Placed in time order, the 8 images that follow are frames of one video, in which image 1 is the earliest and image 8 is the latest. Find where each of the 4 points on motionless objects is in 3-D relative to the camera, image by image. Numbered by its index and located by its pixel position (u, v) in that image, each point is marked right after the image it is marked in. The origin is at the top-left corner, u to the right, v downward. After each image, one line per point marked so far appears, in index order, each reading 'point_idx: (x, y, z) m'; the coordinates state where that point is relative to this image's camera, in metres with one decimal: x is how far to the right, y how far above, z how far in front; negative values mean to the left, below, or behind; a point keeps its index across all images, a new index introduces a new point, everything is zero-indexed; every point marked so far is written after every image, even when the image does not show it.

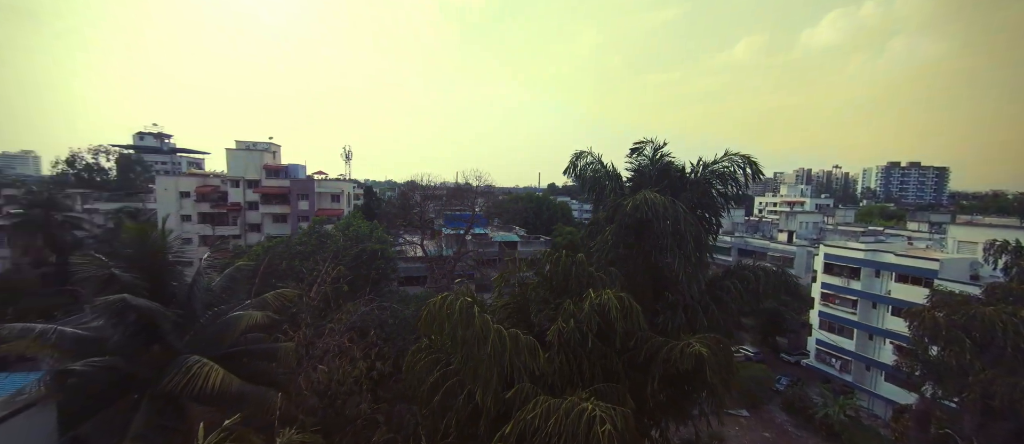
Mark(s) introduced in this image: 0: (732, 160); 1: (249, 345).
0: (+4.4, +1.3, +7.9) m
1: (-5.2, -2.4, +7.8) m
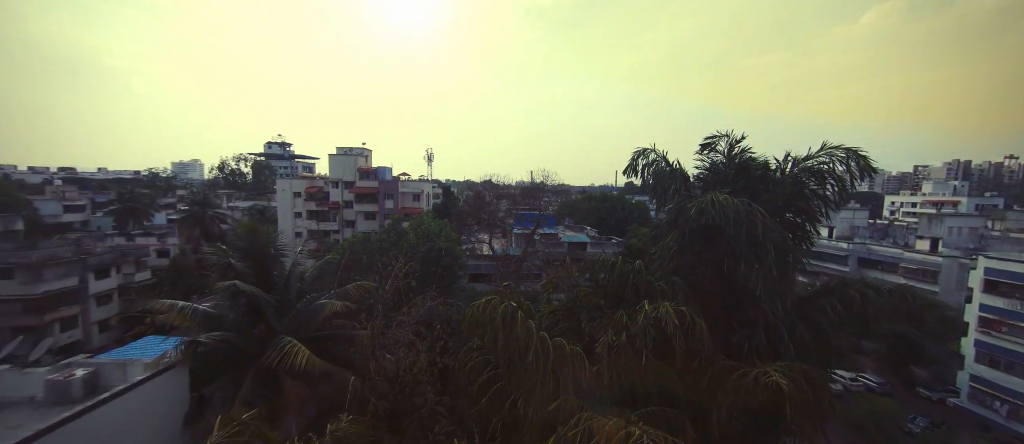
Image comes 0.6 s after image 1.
0: (+5.4, +1.1, +6.6) m
1: (-3.9, -2.4, +8.8) m
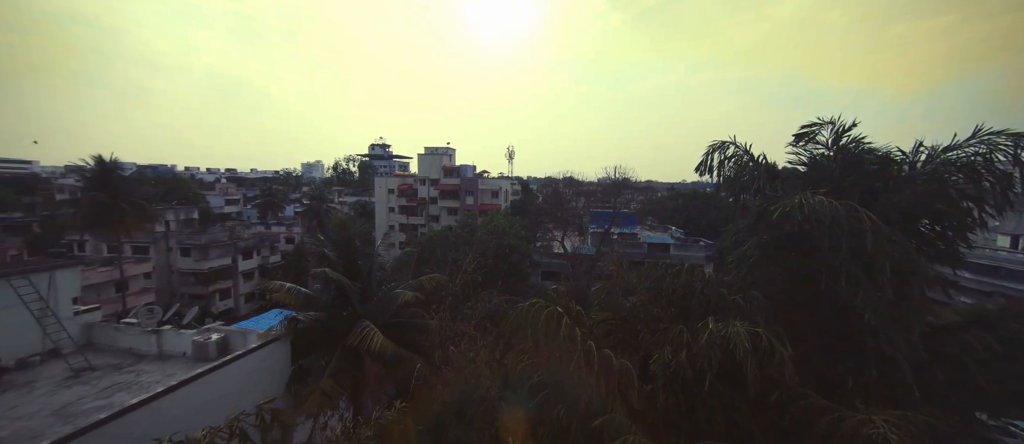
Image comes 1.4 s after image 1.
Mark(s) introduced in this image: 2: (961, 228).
0: (+6.1, +1.0, +5.0) m
1: (-2.5, -2.3, +9.5) m
2: (+6.1, -0.1, +5.4) m
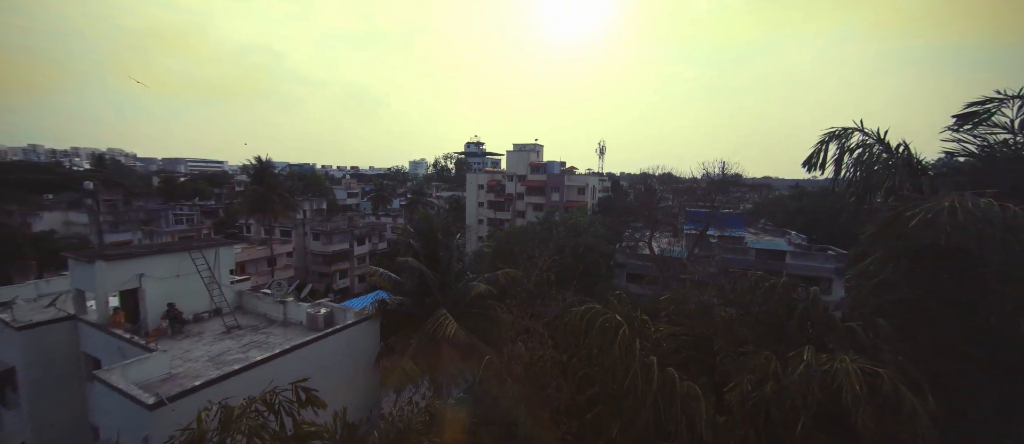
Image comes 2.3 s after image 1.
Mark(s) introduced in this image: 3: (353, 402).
0: (+6.5, +0.8, +3.0) m
1: (-0.7, -2.1, +9.7) m
2: (+6.6, -0.3, +3.4) m
3: (-3.7, -4.2, +9.3) m
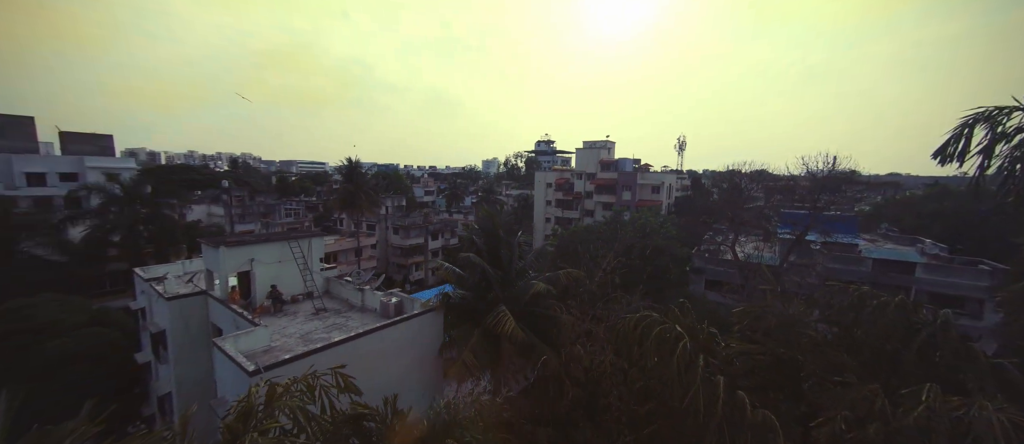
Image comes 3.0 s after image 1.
0: (+6.5, +0.8, +1.5) m
1: (+0.8, -2.1, +9.4) m
2: (+6.7, -0.3, +1.8) m
3: (-2.3, -4.0, +9.6) m
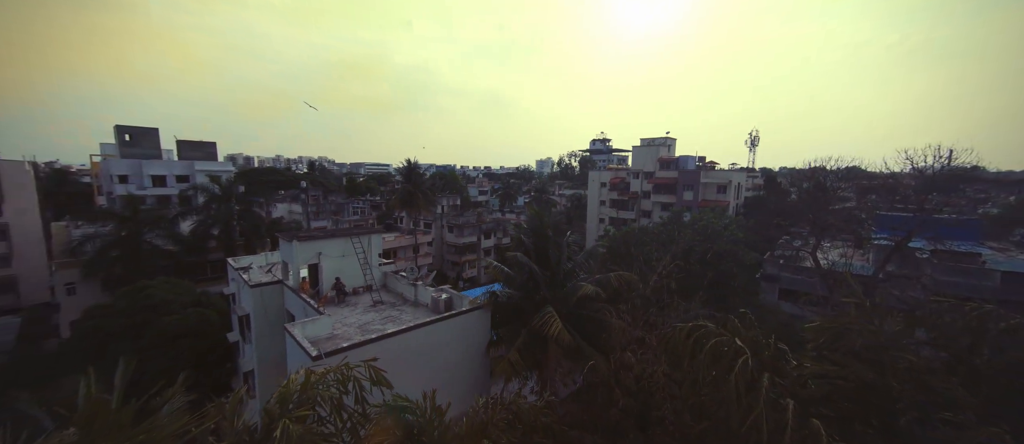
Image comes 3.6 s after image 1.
0: (+6.4, +0.7, +0.3) m
1: (+1.9, -2.1, +9.0) m
2: (+6.7, -0.4, +0.6) m
3: (-1.1, -4.0, +9.6) m
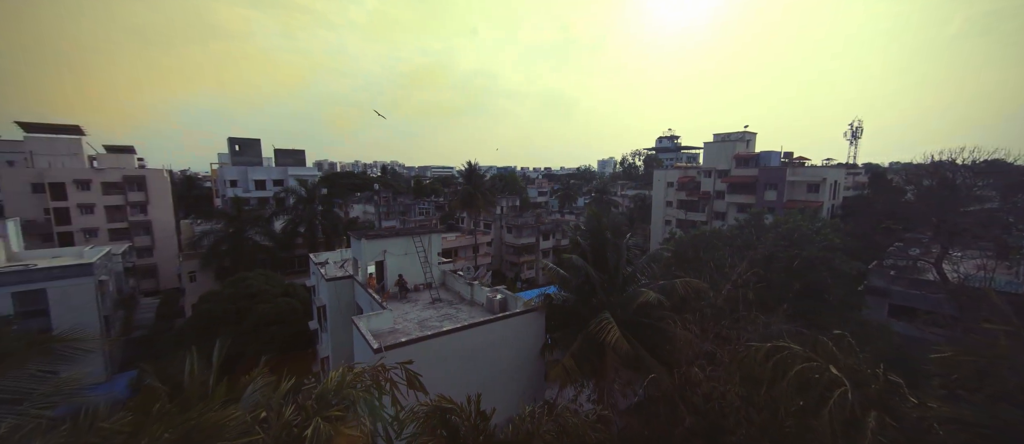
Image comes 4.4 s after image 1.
0: (+6.2, +0.7, -1.1) m
1: (+3.0, -2.1, +8.2) m
2: (+6.5, -0.4, -0.8) m
3: (+0.1, -4.0, +9.3) m
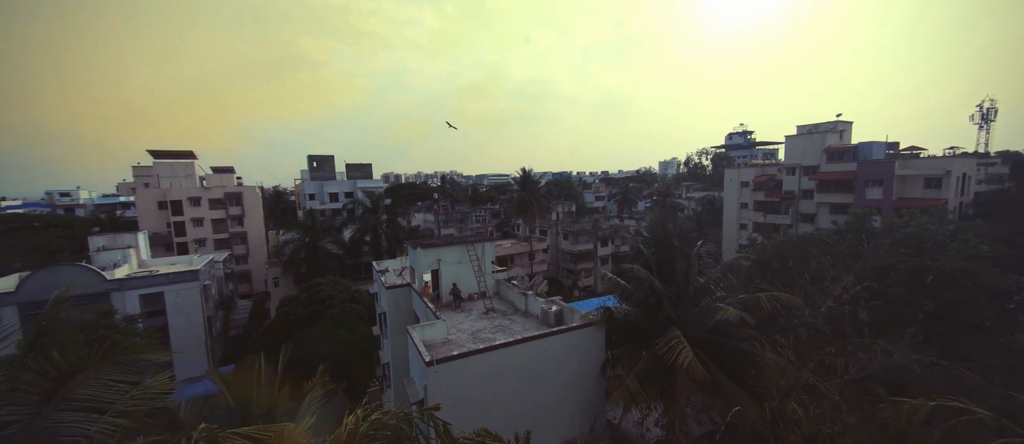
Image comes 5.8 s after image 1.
0: (+5.9, +0.8, -2.4) m
1: (+4.1, -2.2, +7.2) m
2: (+6.2, -0.3, -2.2) m
3: (+1.4, -4.1, +8.6) m
